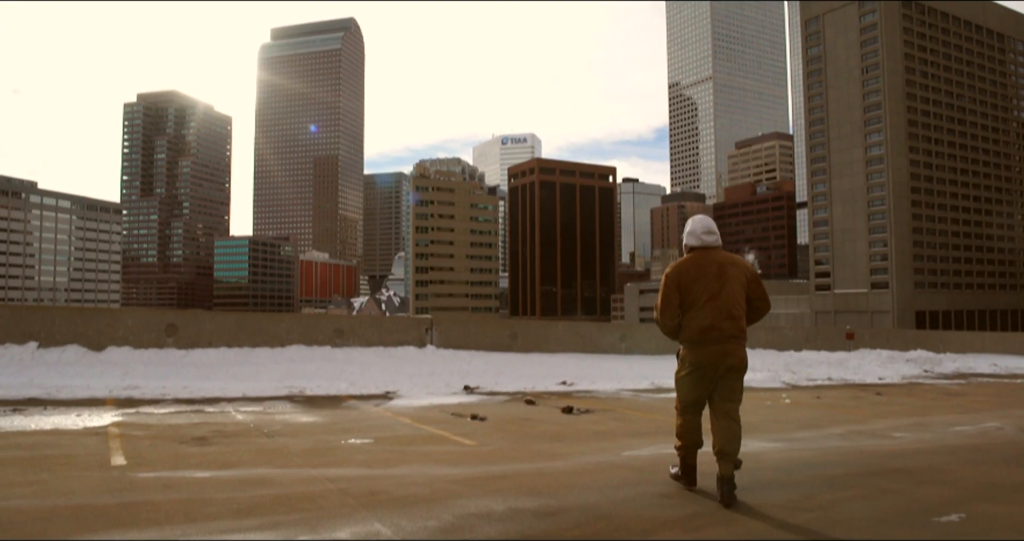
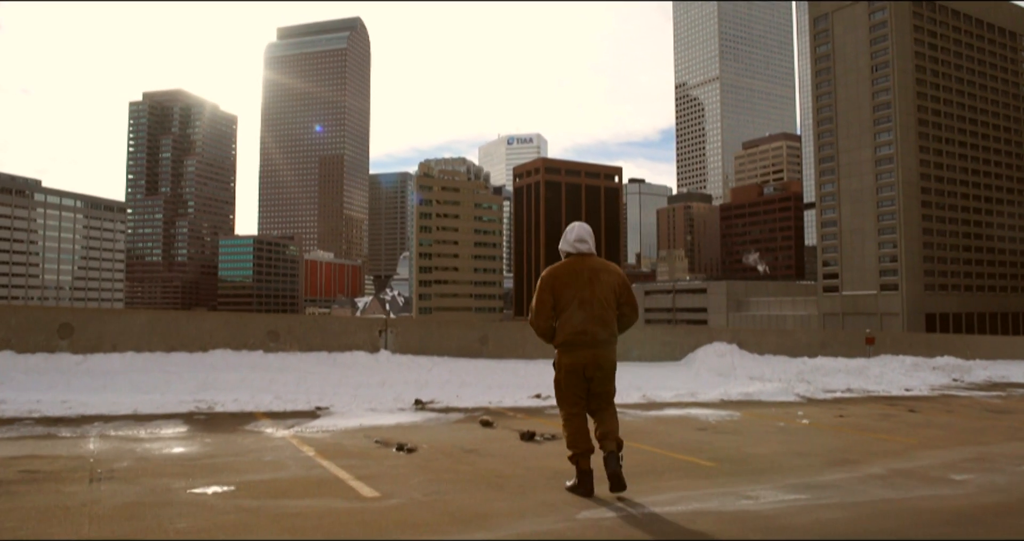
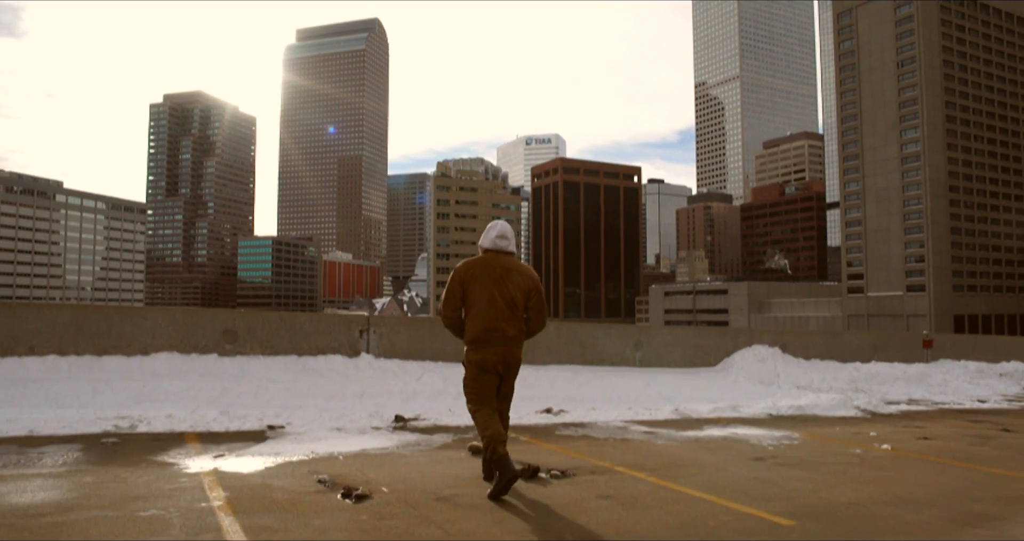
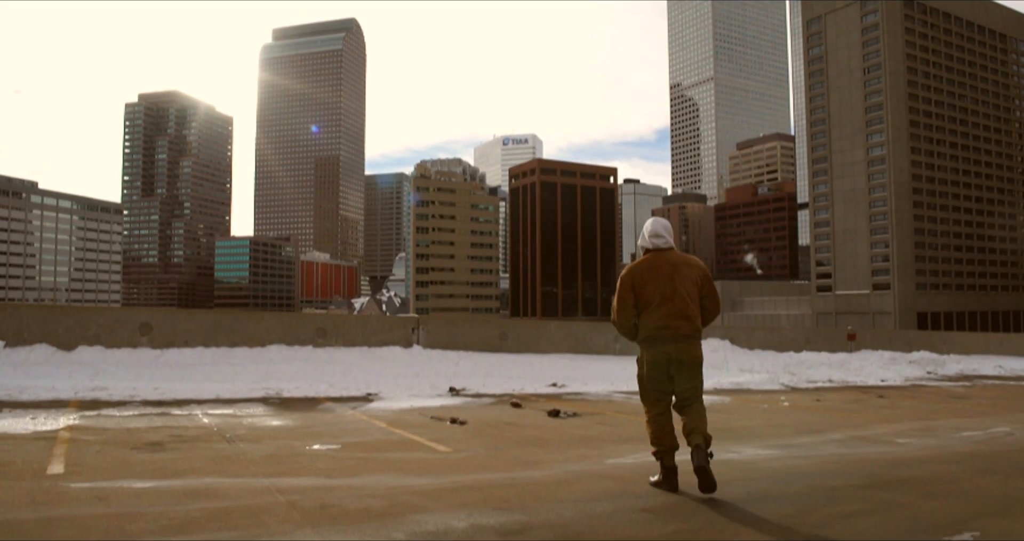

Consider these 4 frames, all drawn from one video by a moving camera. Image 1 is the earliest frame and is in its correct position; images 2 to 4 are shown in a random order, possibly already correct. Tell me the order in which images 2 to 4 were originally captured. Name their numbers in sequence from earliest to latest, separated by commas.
4, 2, 3
